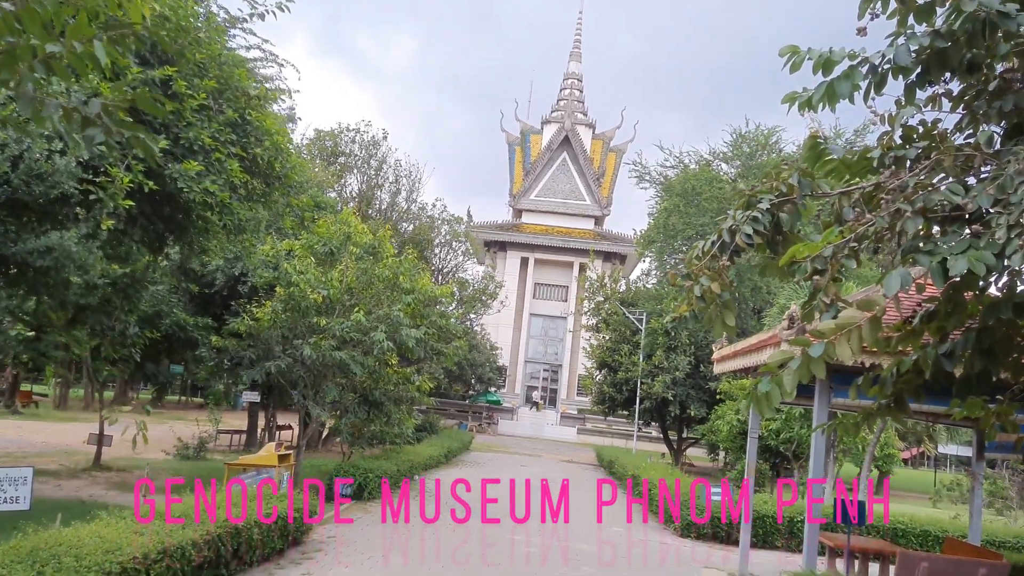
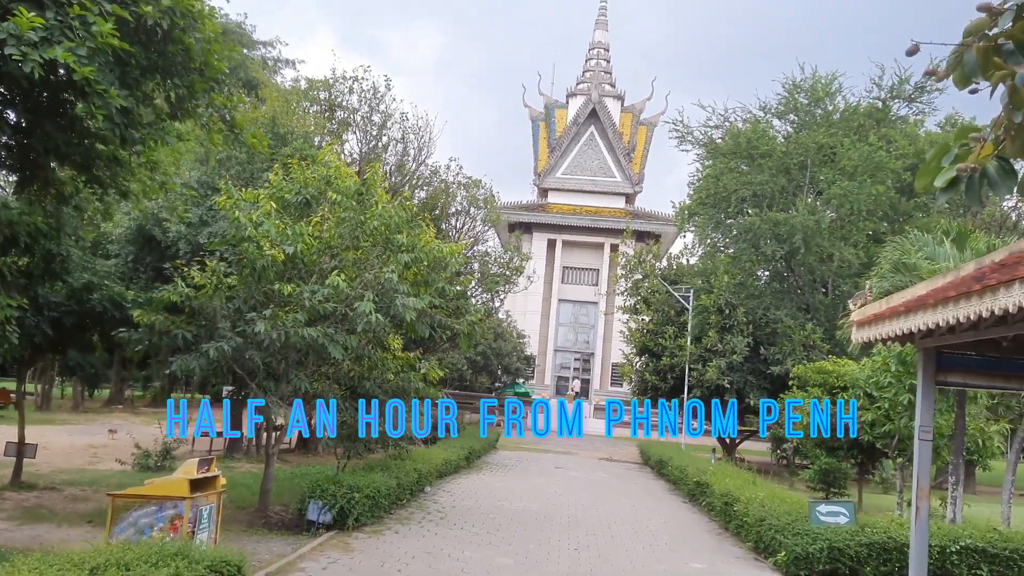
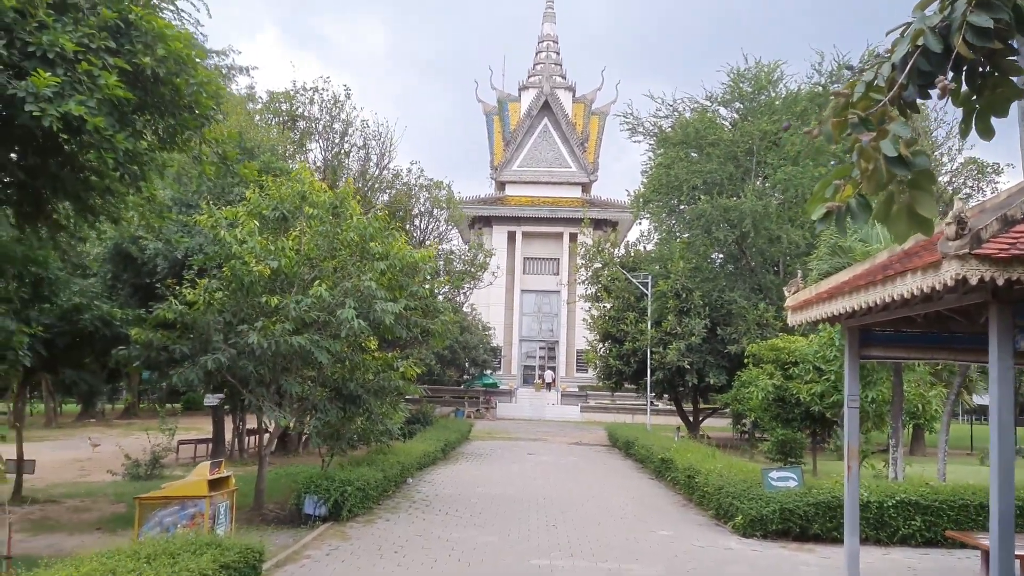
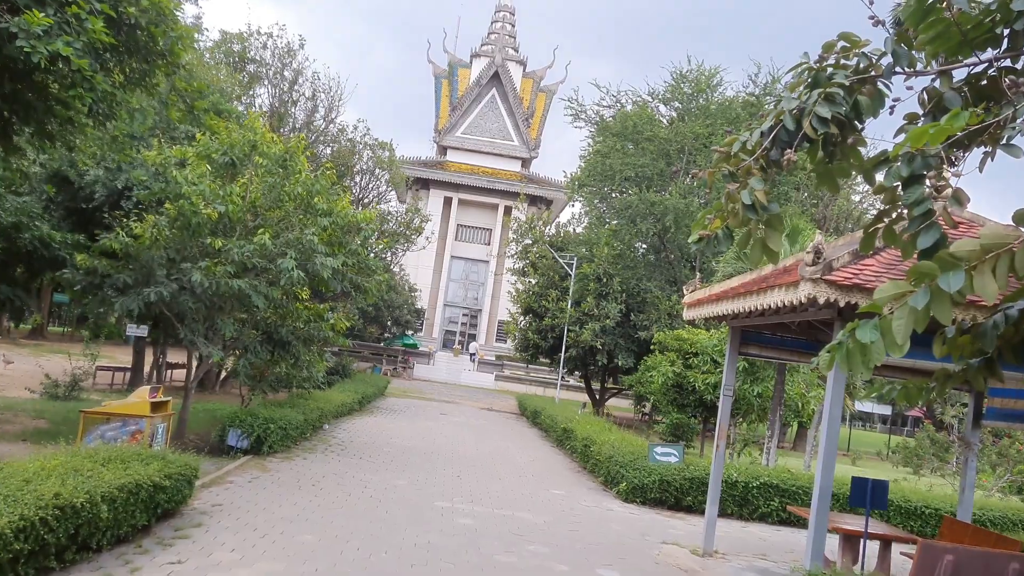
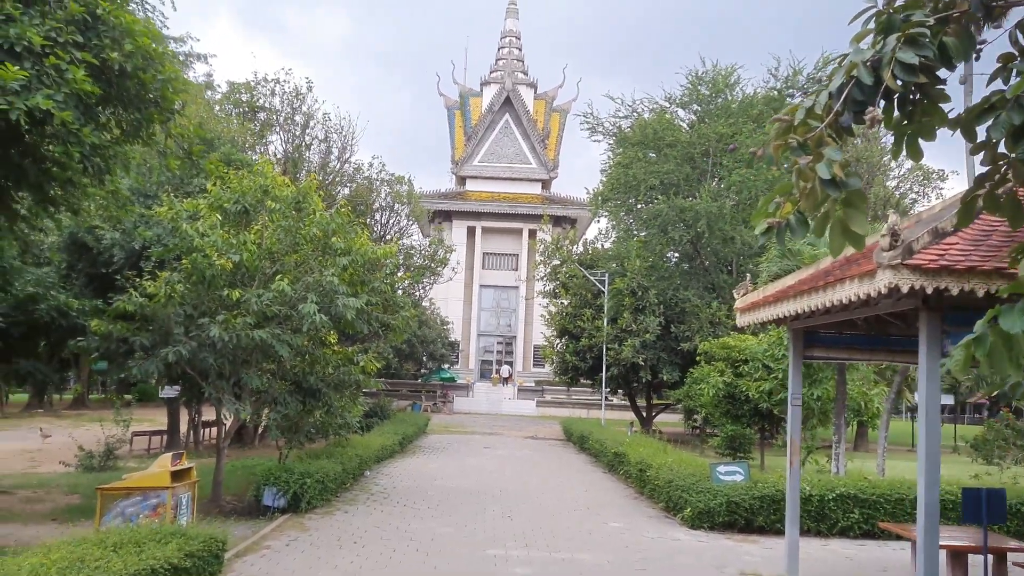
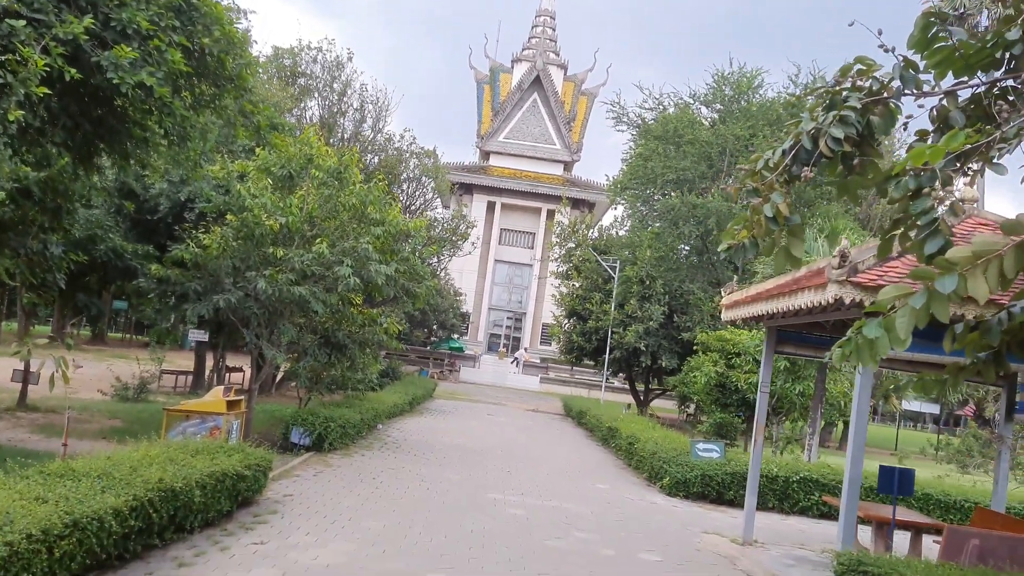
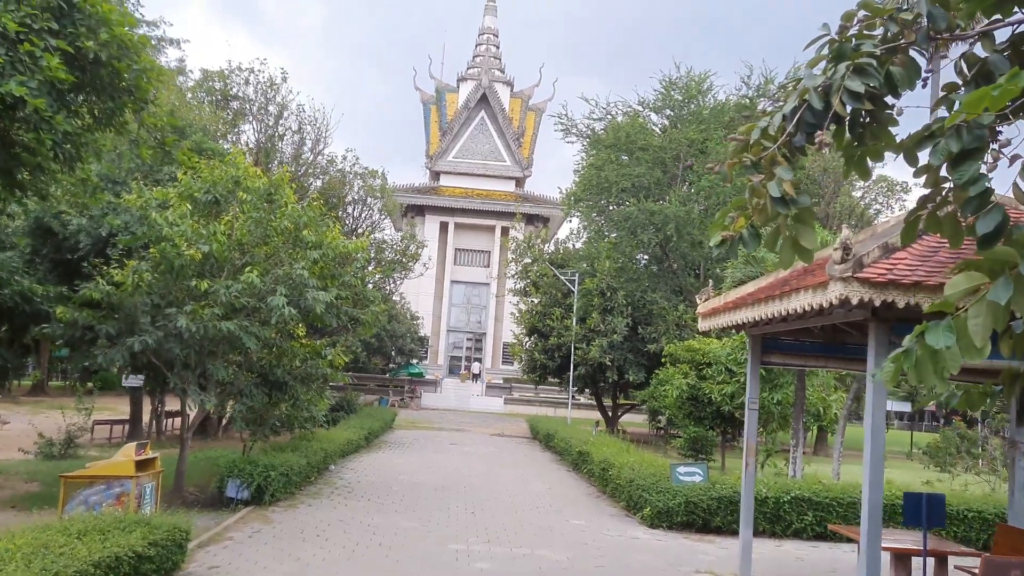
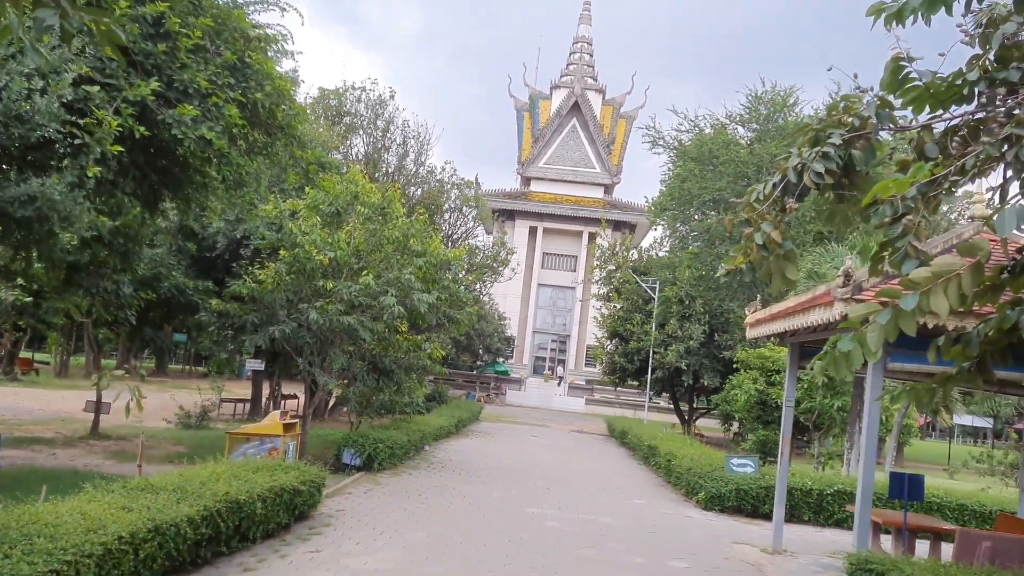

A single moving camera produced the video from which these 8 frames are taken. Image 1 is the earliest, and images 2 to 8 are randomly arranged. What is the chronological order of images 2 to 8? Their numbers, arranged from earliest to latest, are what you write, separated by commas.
8, 6, 4, 7, 5, 3, 2
